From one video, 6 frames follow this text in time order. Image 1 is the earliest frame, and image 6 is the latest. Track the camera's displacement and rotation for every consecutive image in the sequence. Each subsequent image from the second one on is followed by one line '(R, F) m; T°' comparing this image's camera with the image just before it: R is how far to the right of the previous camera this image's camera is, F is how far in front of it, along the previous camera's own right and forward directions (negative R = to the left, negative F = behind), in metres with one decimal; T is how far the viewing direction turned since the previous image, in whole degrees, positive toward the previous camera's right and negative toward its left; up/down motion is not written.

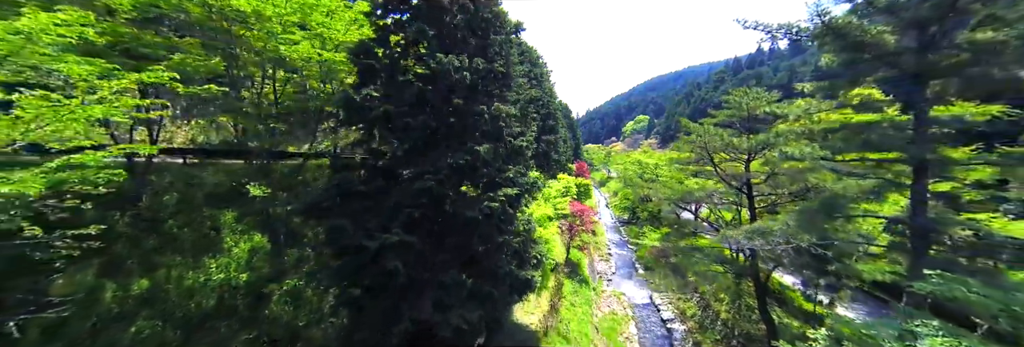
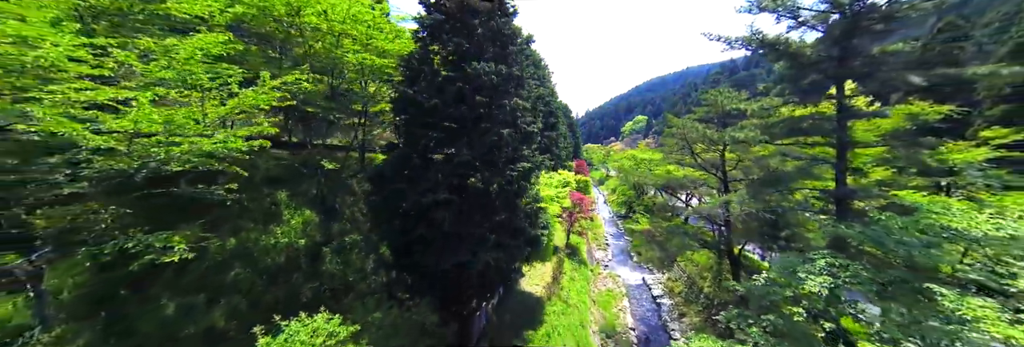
(-0.3, -1.5) m; 0°
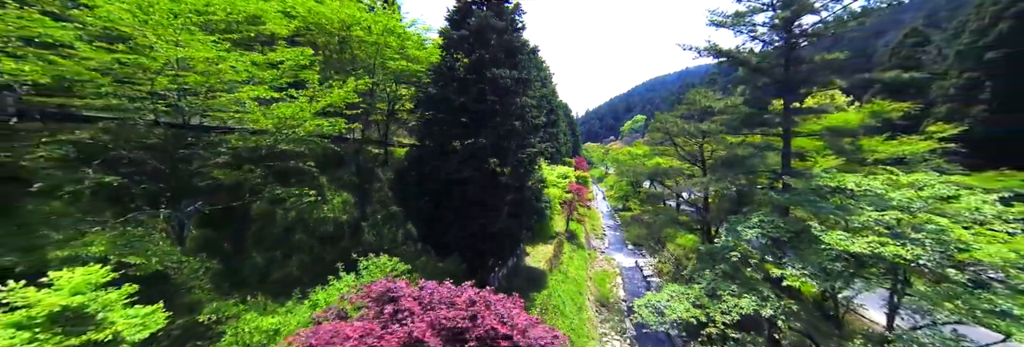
(-0.2, -1.6) m; 0°
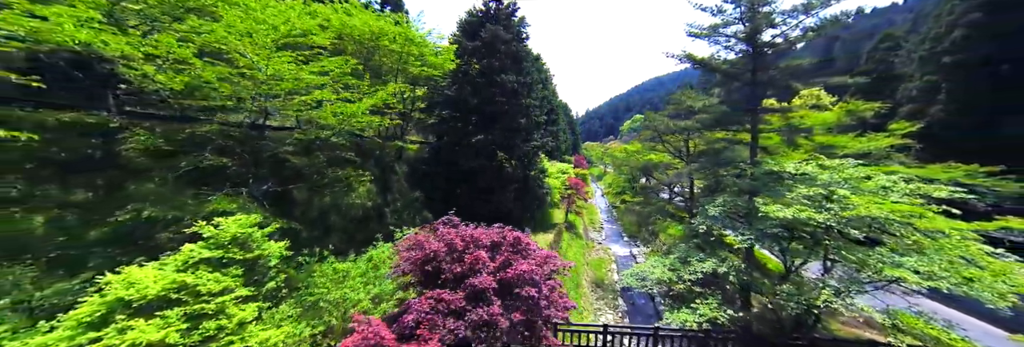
(-0.2, -1.3) m; 0°
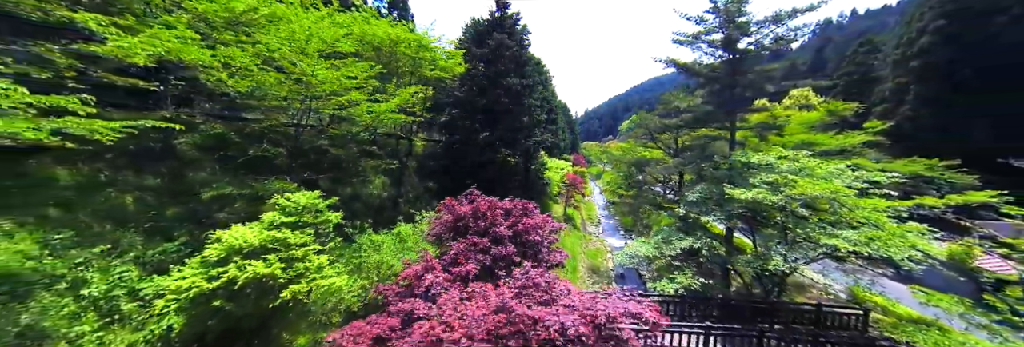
(-0.1, -1.1) m; 0°
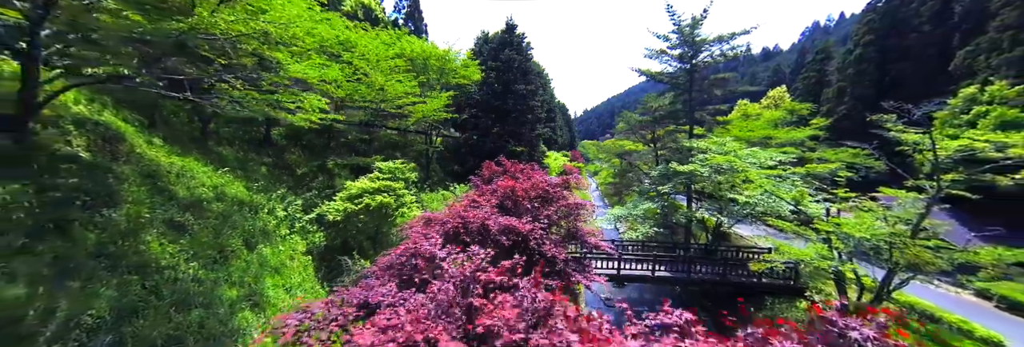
(-0.3, -2.9) m; 0°
